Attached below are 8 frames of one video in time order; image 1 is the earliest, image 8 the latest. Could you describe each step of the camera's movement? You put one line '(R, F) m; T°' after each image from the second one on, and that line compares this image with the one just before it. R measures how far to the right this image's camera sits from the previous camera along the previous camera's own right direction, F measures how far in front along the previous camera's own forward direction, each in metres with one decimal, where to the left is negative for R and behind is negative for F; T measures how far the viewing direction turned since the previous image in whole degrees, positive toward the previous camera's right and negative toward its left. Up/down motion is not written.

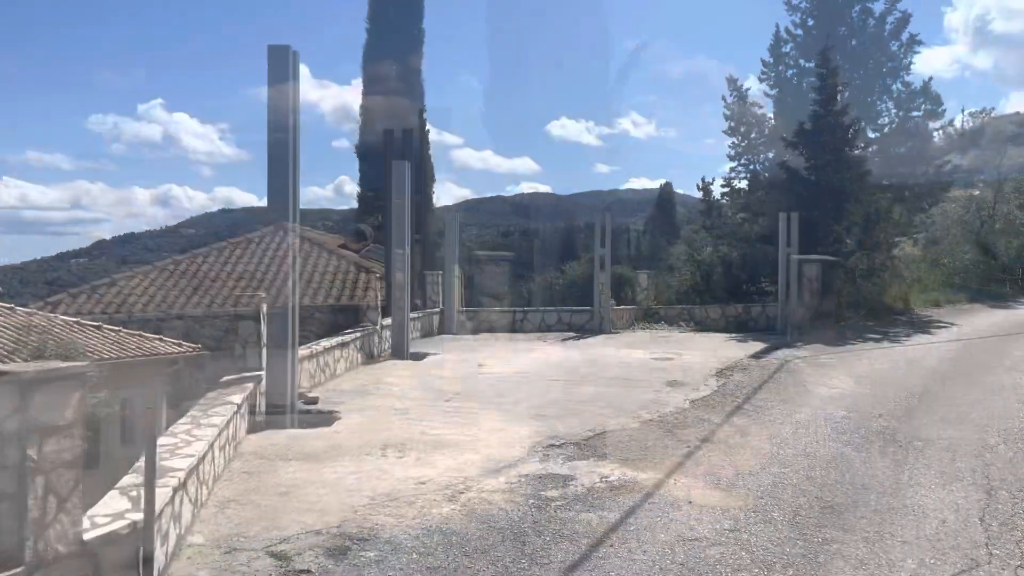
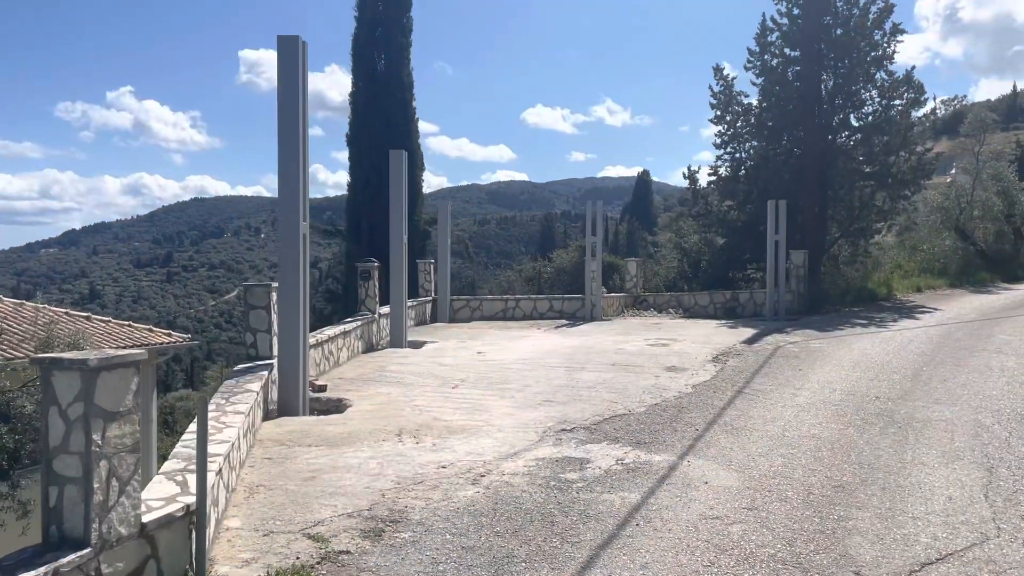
(-0.3, -0.1) m; +2°
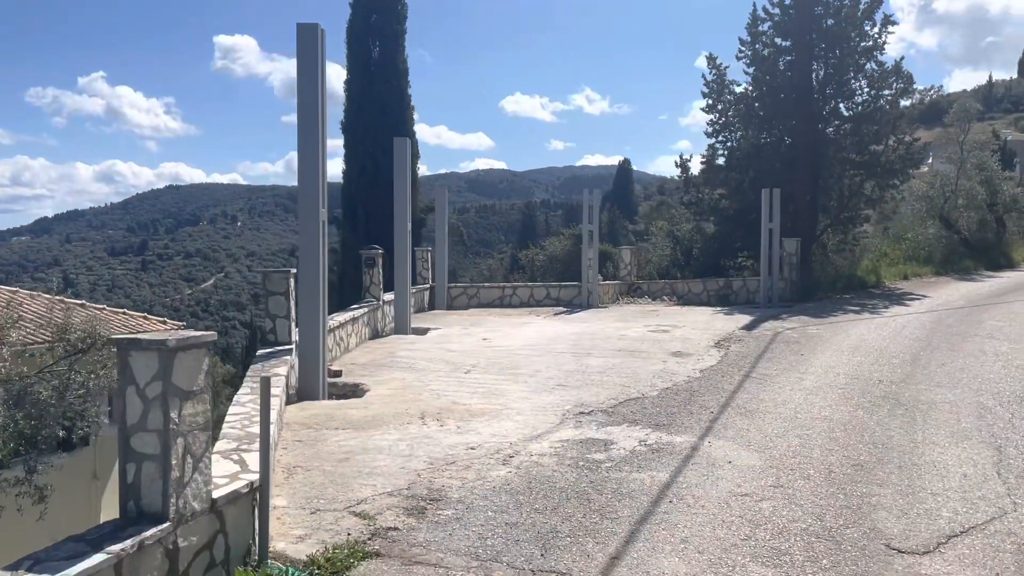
(-0.4, -0.1) m; +1°
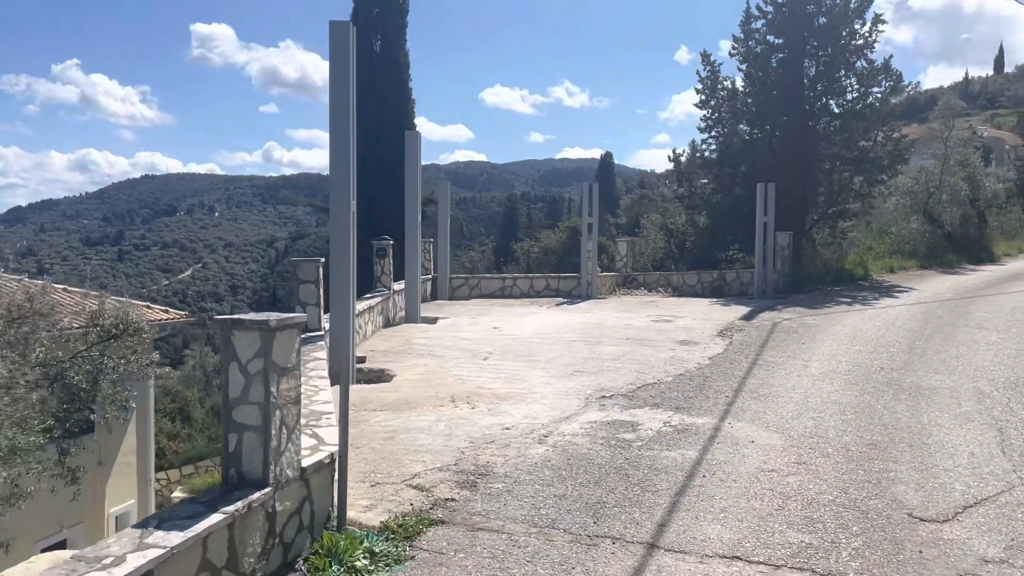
(-0.5, -0.3) m; +1°
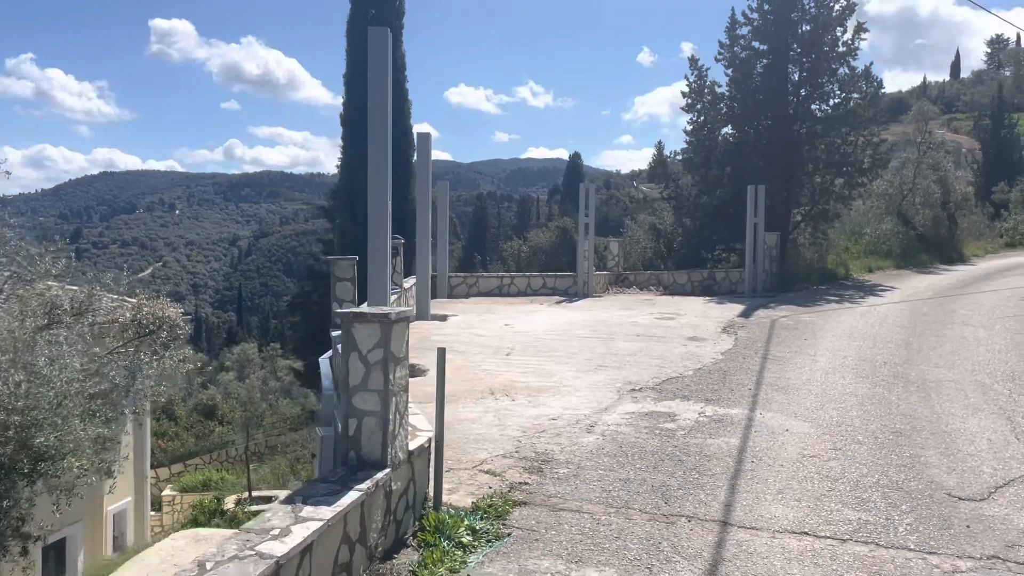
(-0.7, -0.3) m; +2°
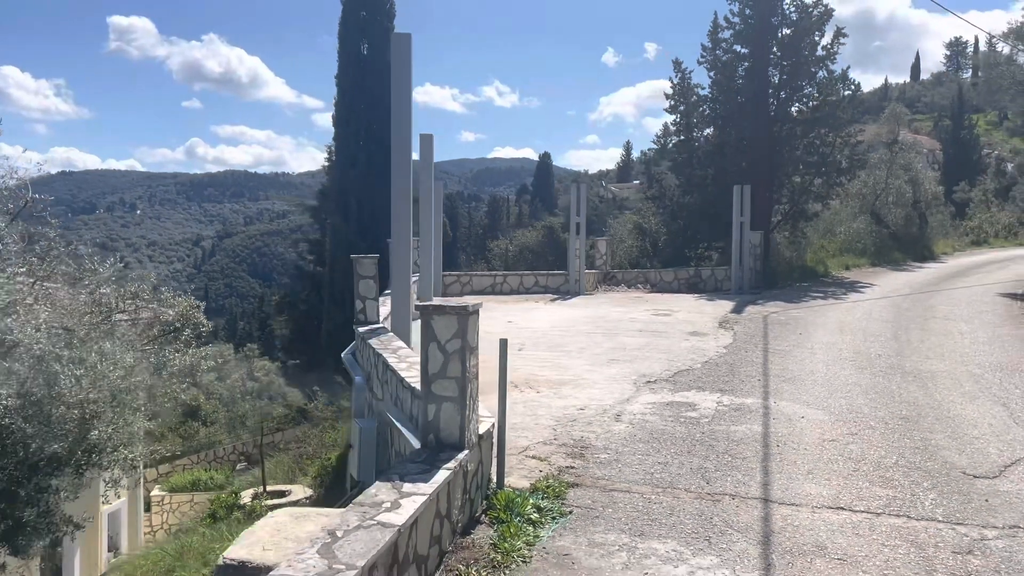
(-0.6, -0.3) m; +2°
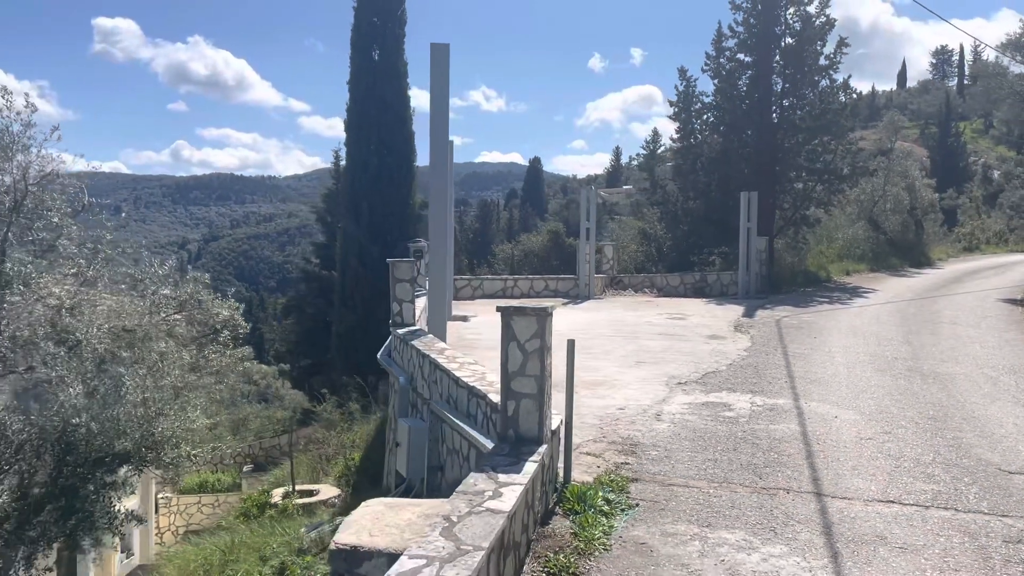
(-0.5, -0.2) m; +1°
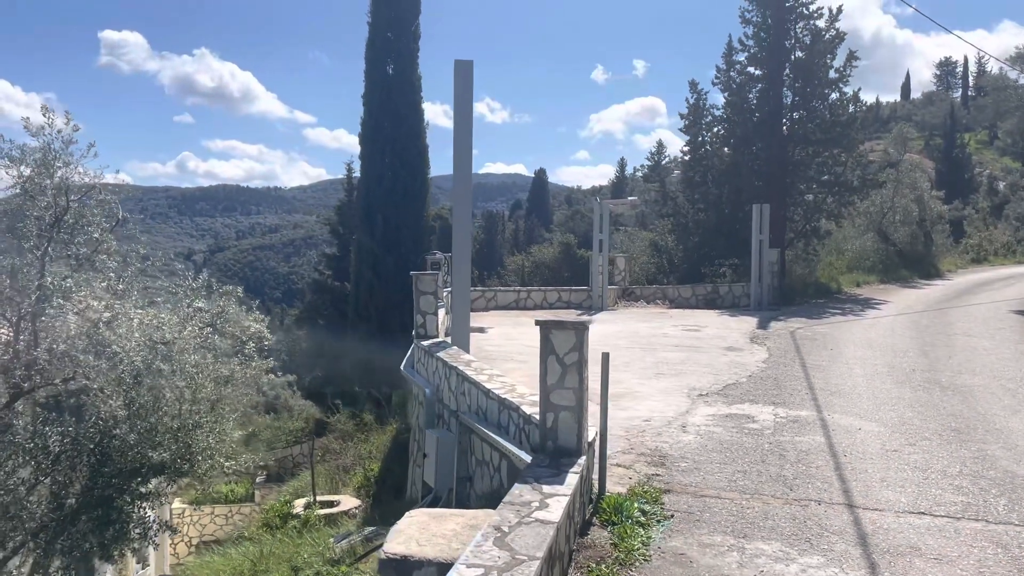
(-0.2, -0.1) m; 0°
